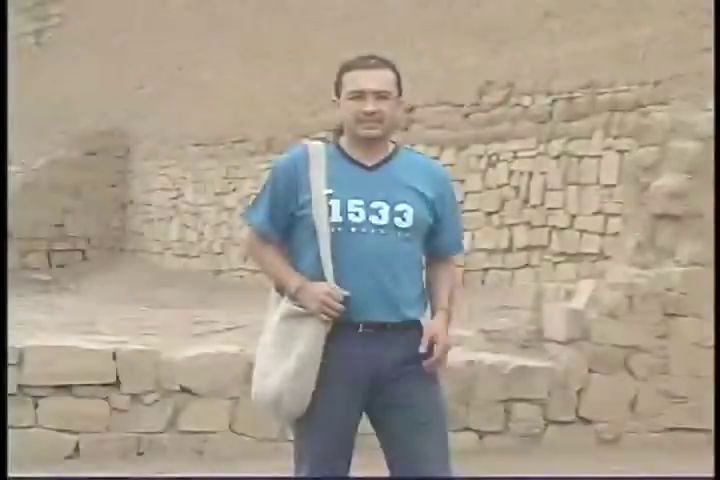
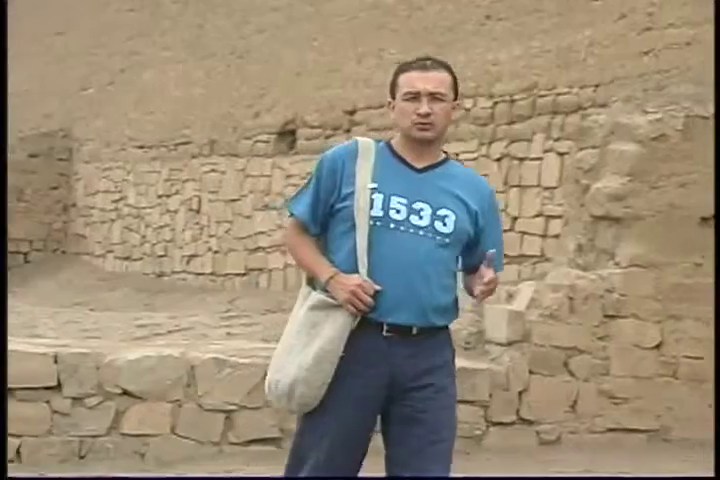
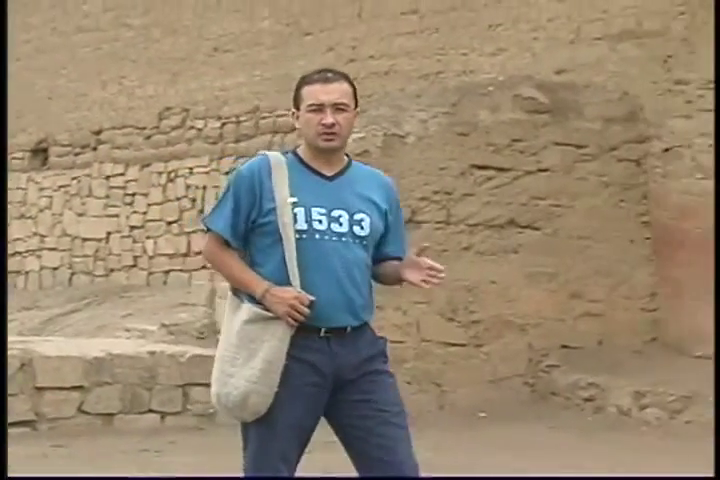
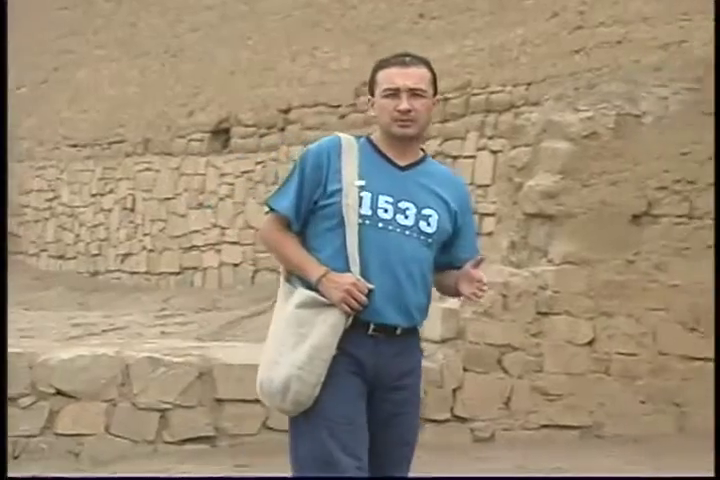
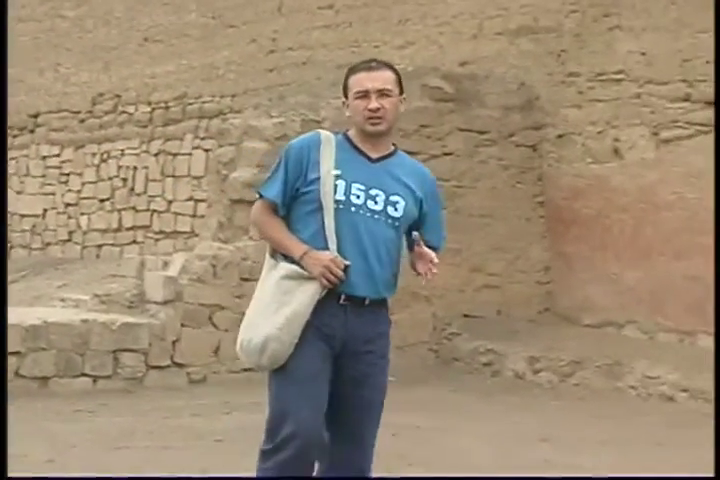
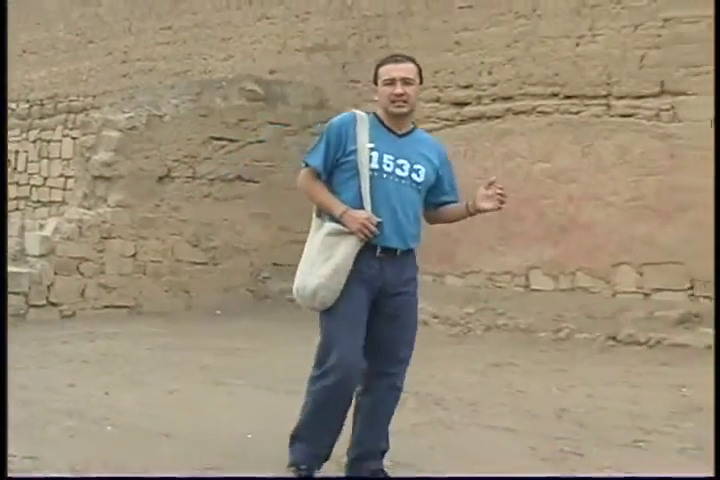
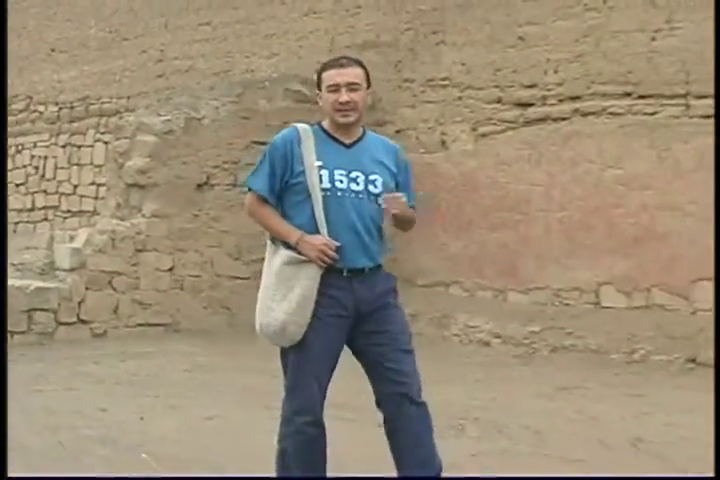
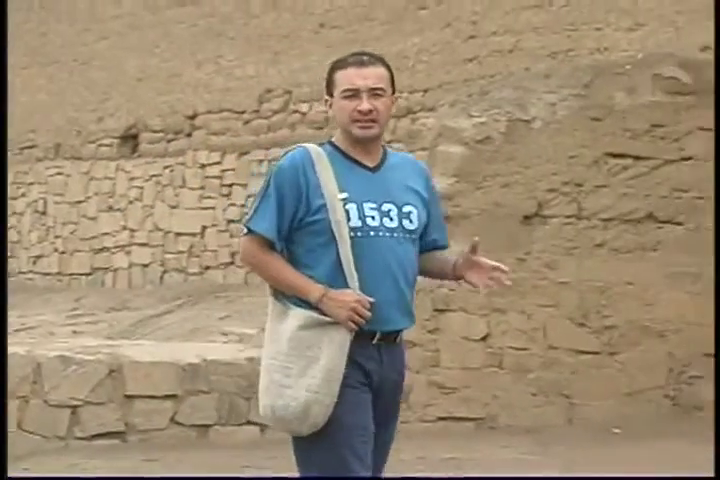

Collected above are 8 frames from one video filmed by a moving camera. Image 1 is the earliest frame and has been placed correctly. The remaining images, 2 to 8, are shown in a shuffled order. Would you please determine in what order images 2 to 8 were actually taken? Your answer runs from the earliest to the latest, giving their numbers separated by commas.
2, 4, 8, 3, 5, 7, 6
